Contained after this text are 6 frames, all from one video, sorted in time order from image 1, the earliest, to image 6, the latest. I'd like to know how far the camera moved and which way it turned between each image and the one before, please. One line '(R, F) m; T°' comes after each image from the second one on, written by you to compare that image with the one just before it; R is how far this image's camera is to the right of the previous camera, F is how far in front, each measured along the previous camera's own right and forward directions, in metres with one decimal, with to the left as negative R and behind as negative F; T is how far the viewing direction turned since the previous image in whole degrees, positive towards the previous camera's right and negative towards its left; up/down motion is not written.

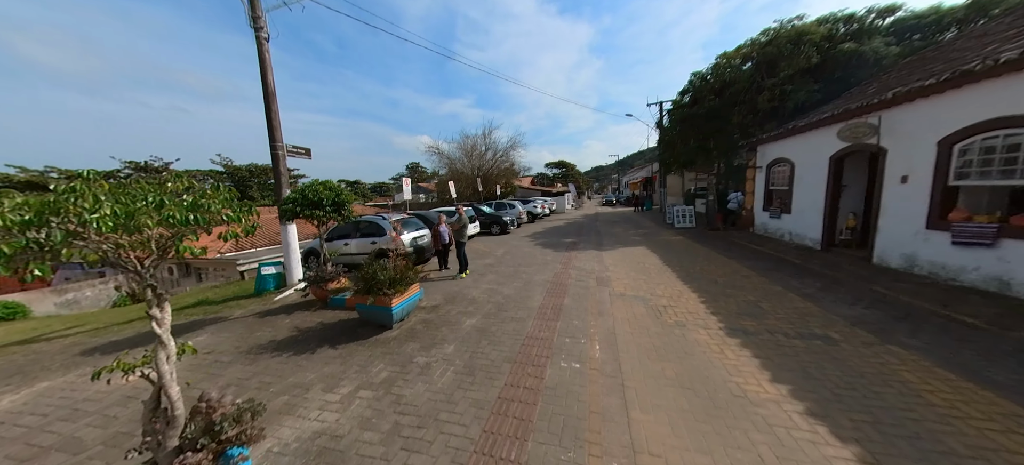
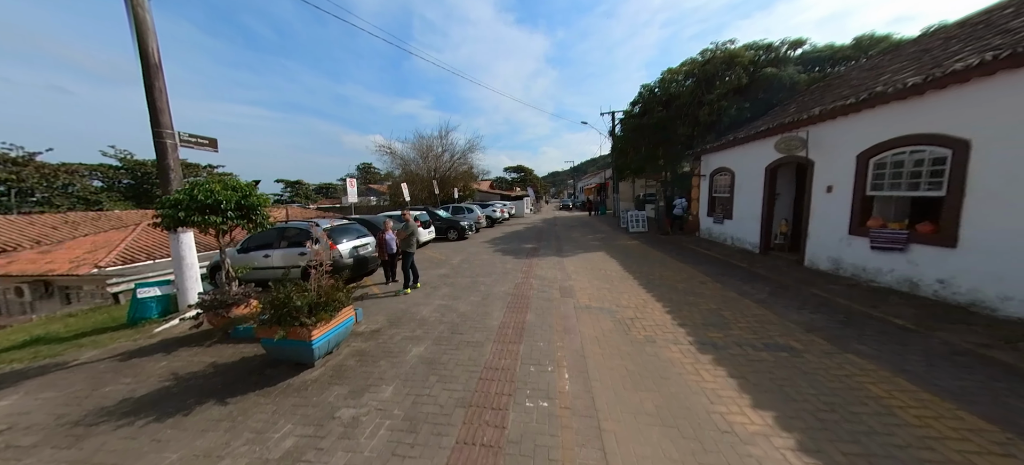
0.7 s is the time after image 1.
(0.0, +0.5) m; +8°
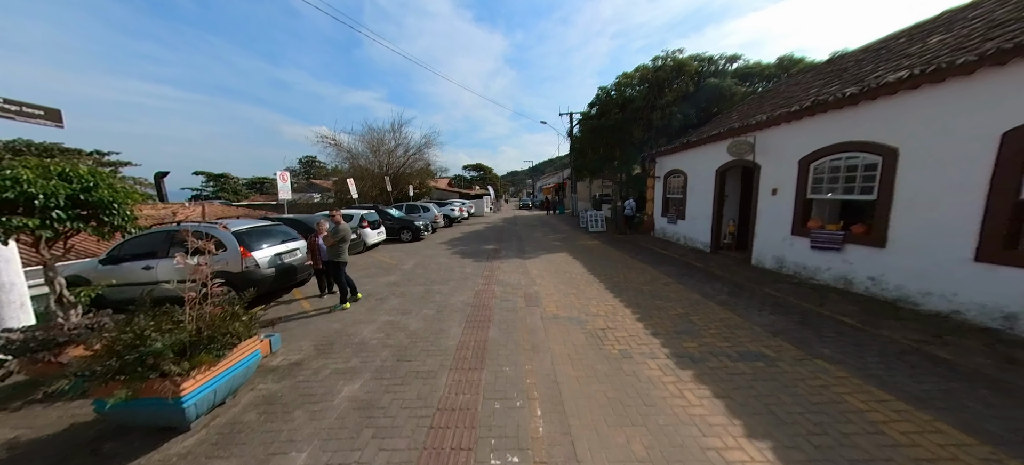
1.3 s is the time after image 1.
(0.0, +0.6) m; +8°
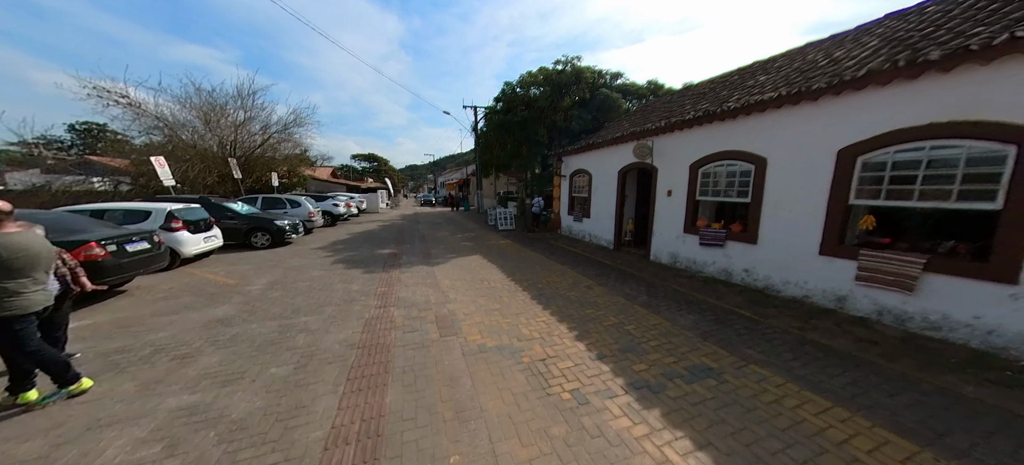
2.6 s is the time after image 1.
(-0.1, +1.1) m; +19°
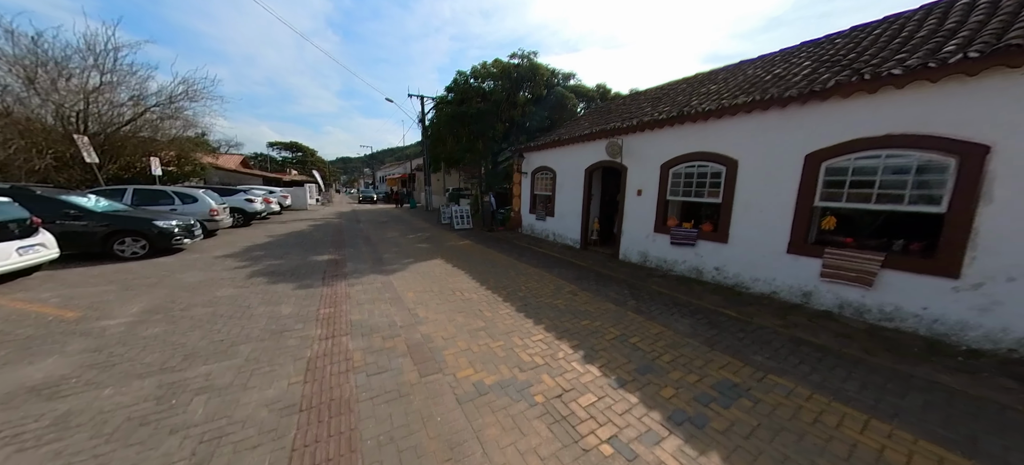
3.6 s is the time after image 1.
(-0.5, +0.8) m; +11°
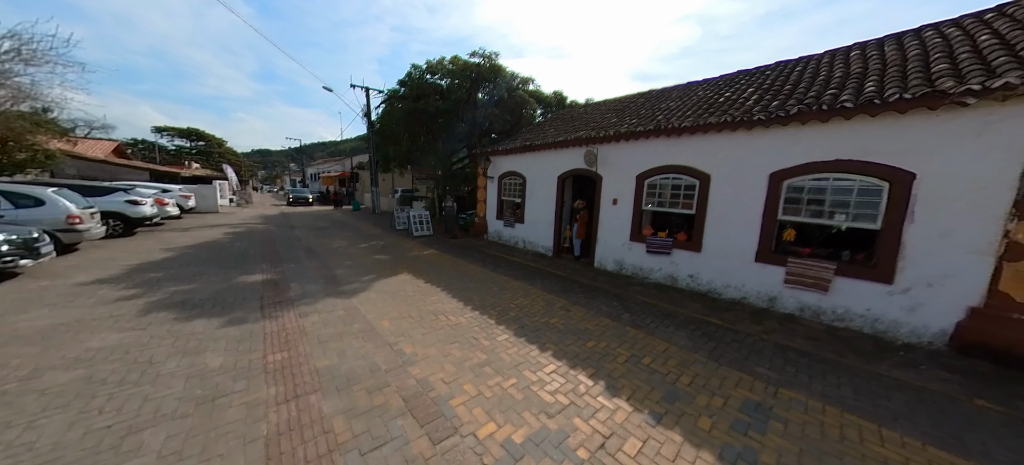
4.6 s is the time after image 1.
(-0.7, +0.5) m; +11°
